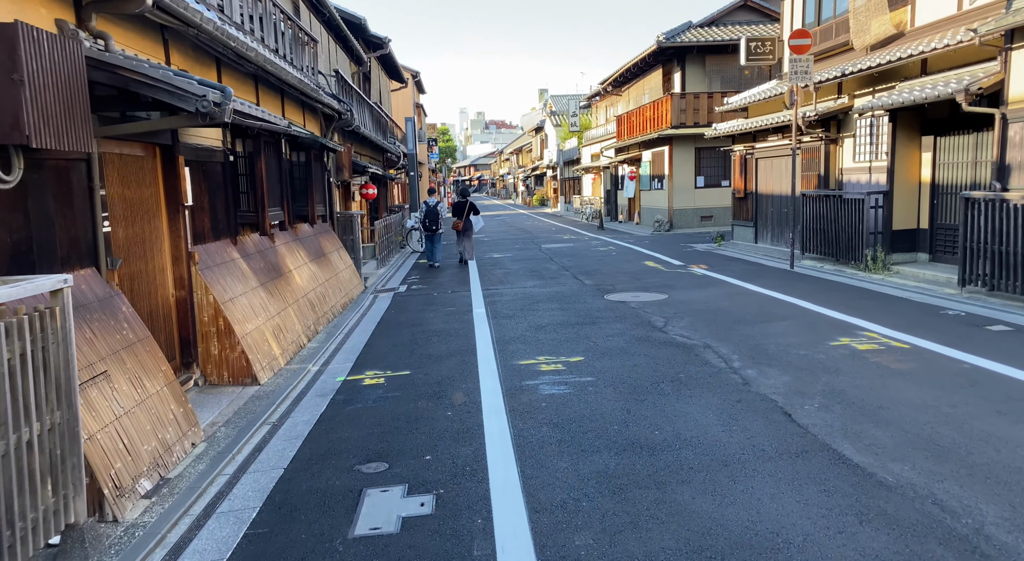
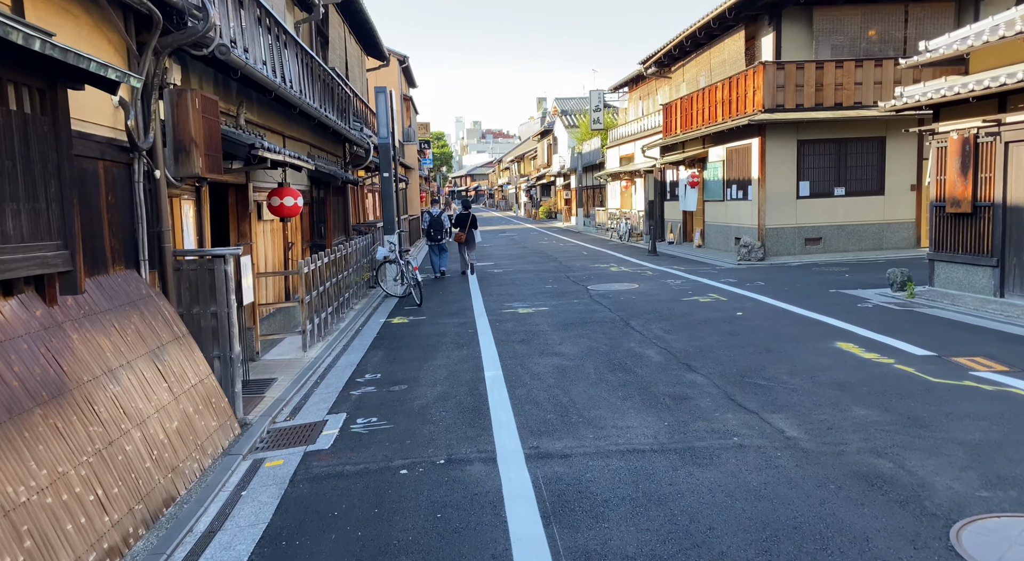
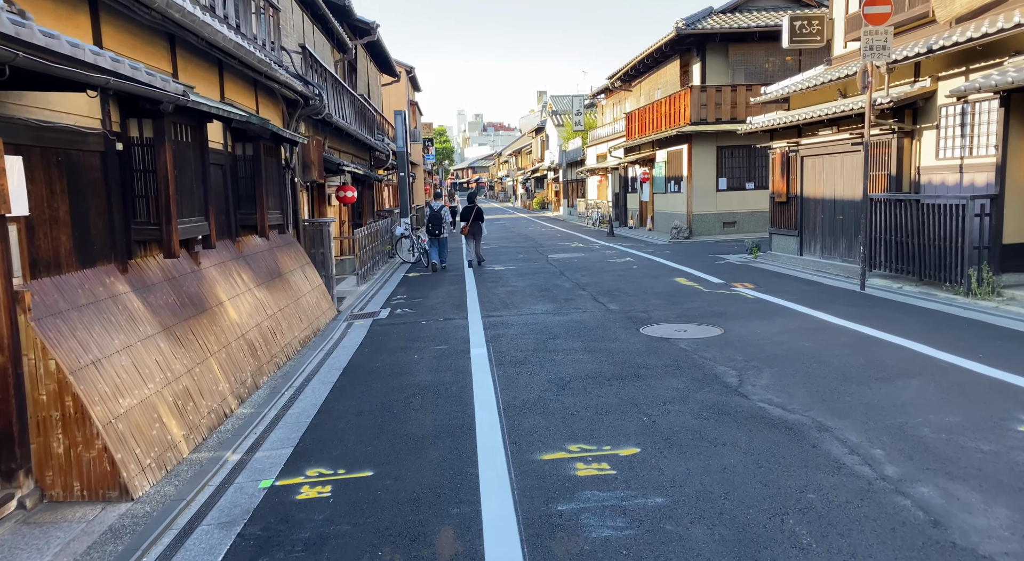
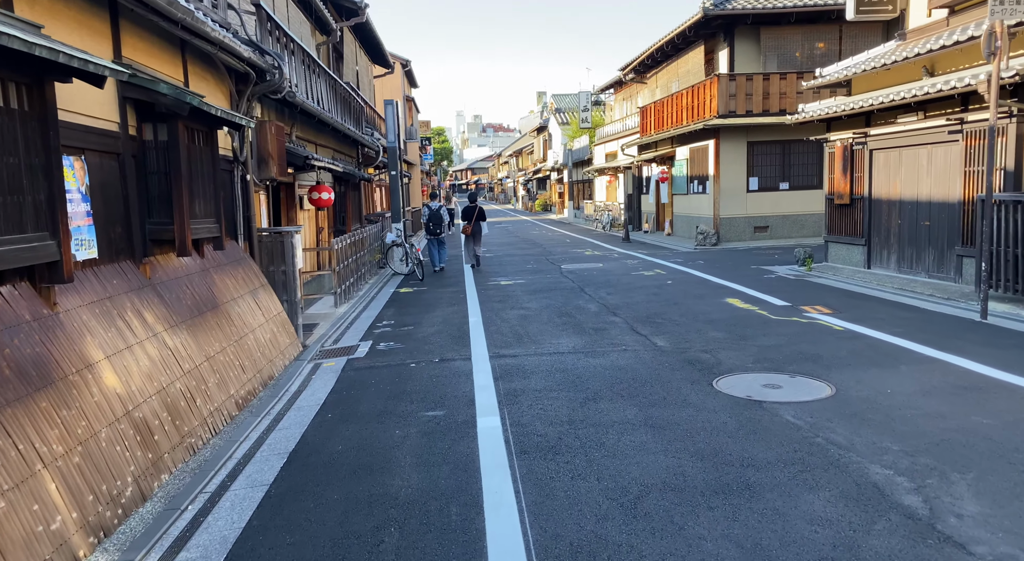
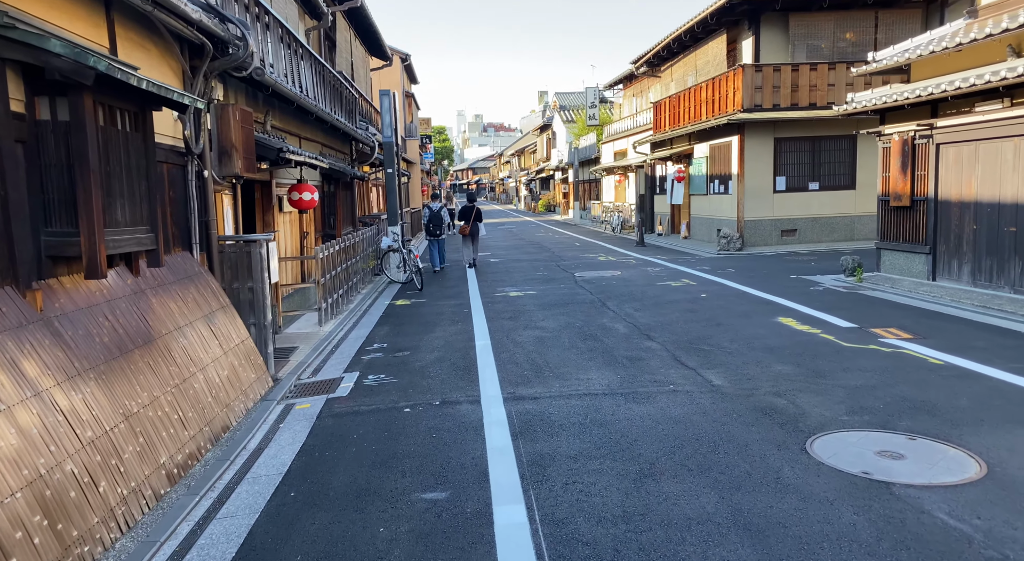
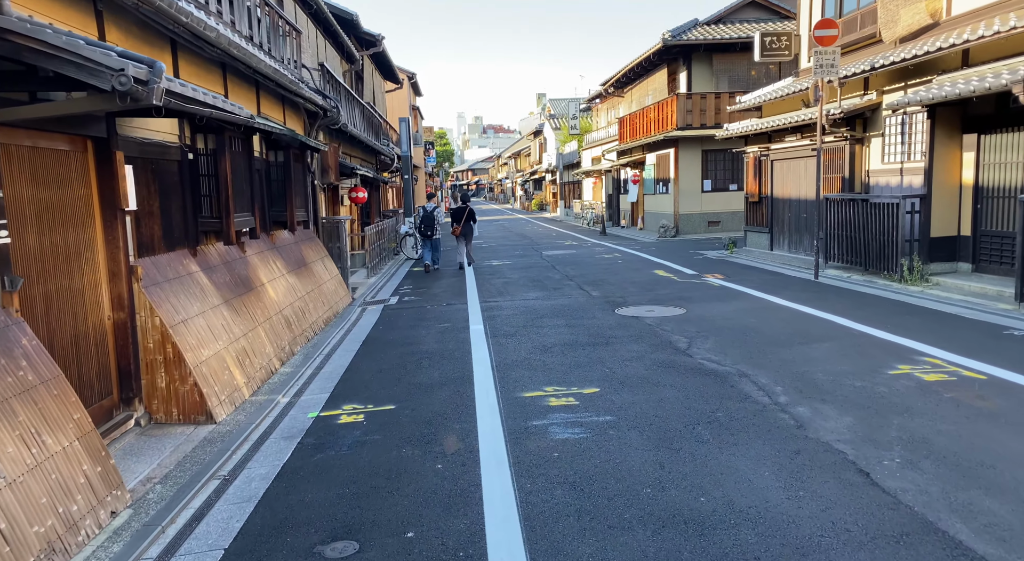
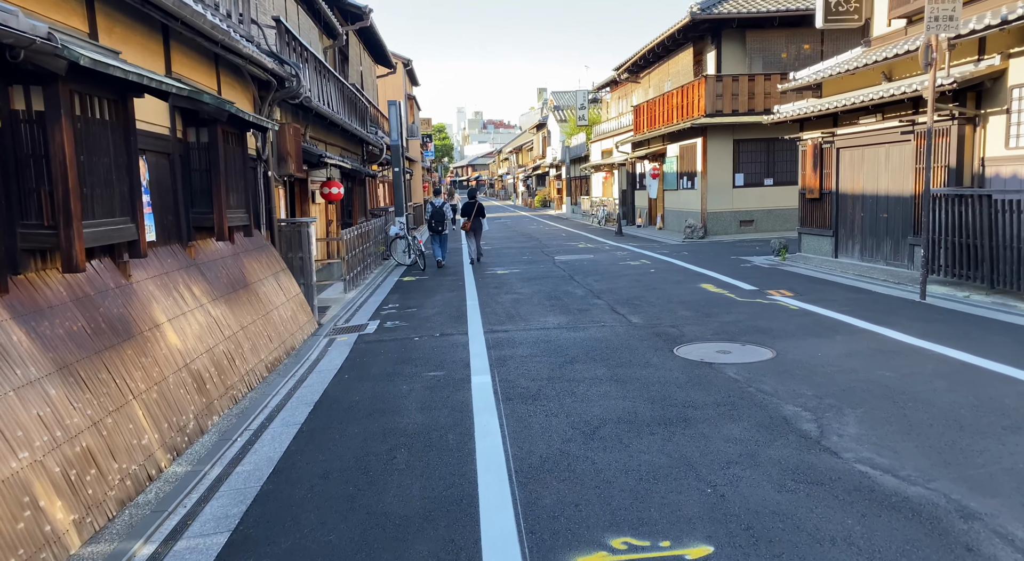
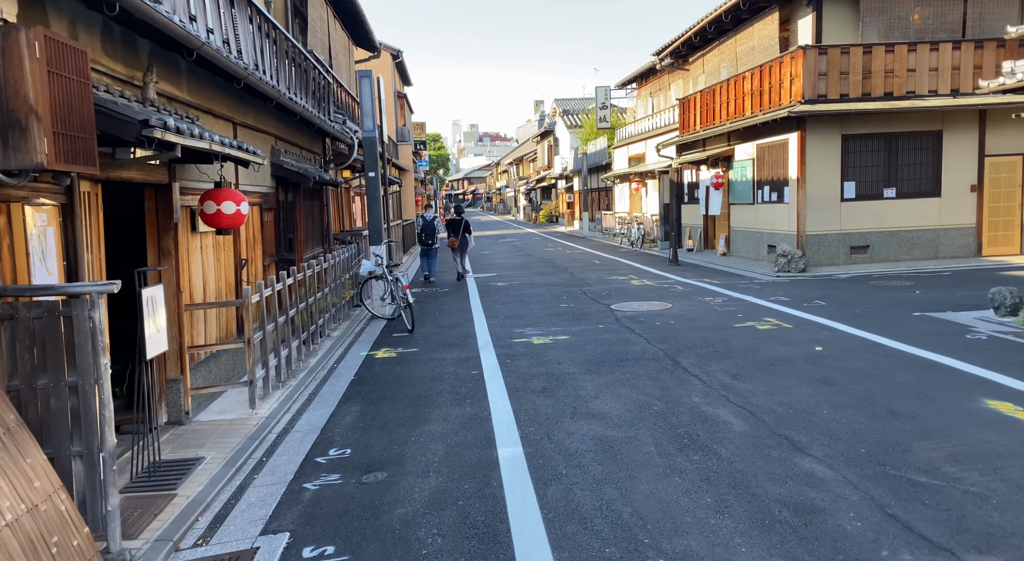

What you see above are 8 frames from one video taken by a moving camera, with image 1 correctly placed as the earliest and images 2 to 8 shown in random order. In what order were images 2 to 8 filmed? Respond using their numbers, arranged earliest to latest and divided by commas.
6, 3, 7, 4, 5, 2, 8
